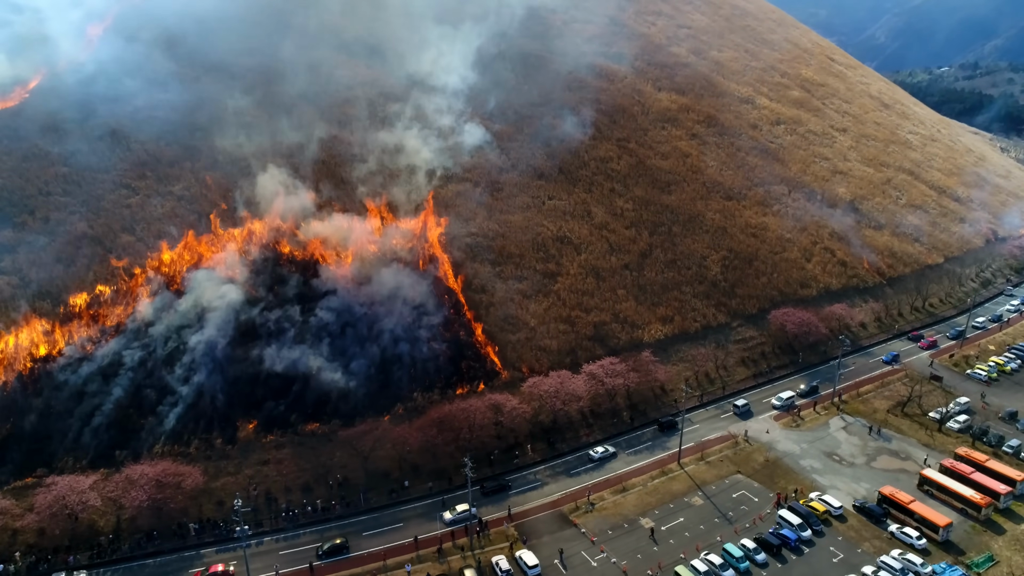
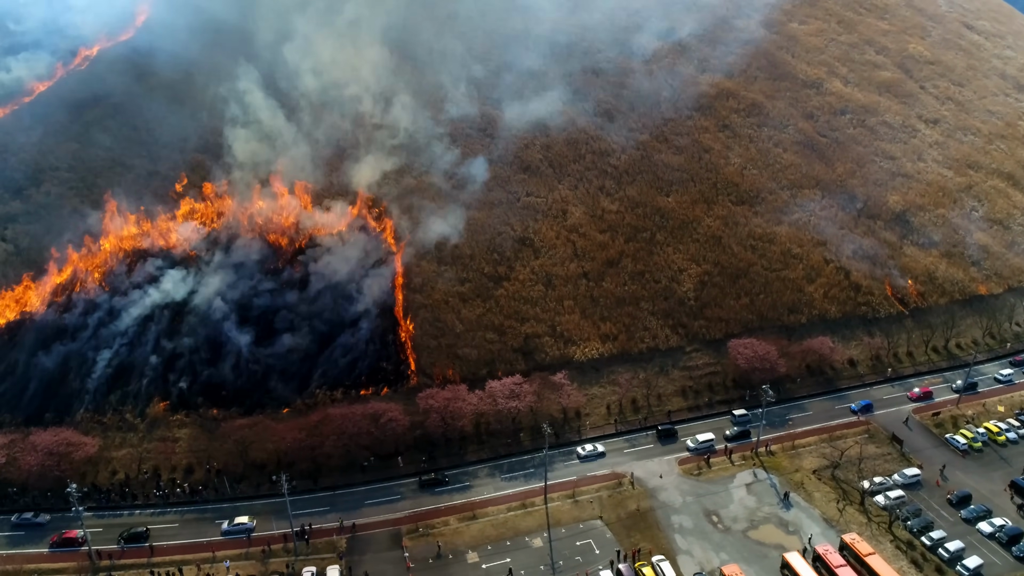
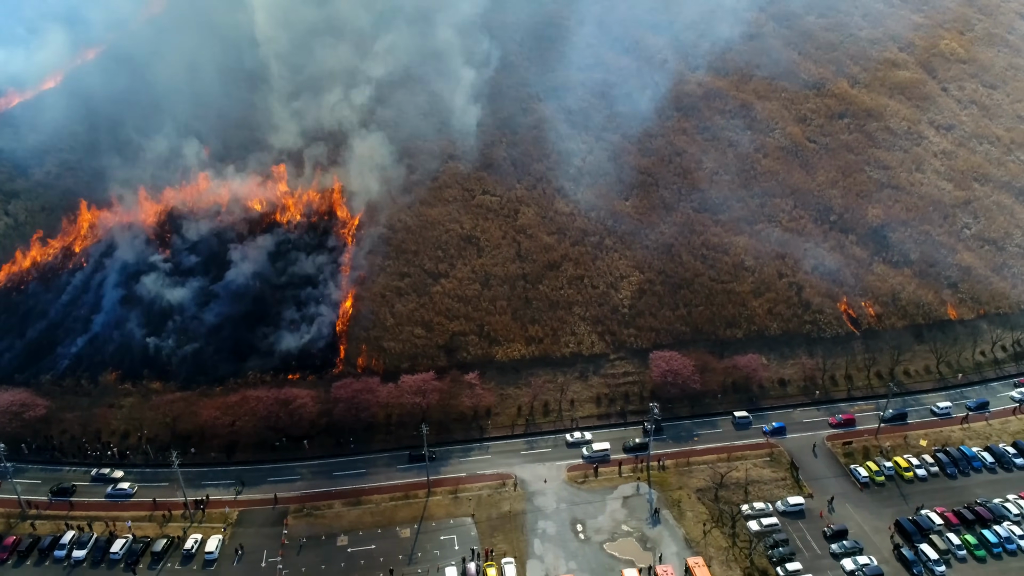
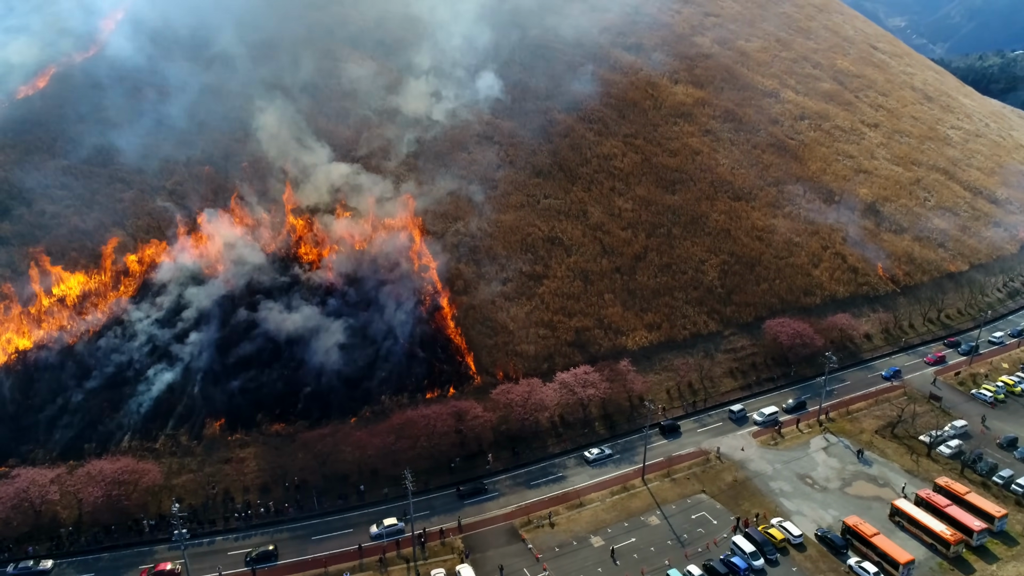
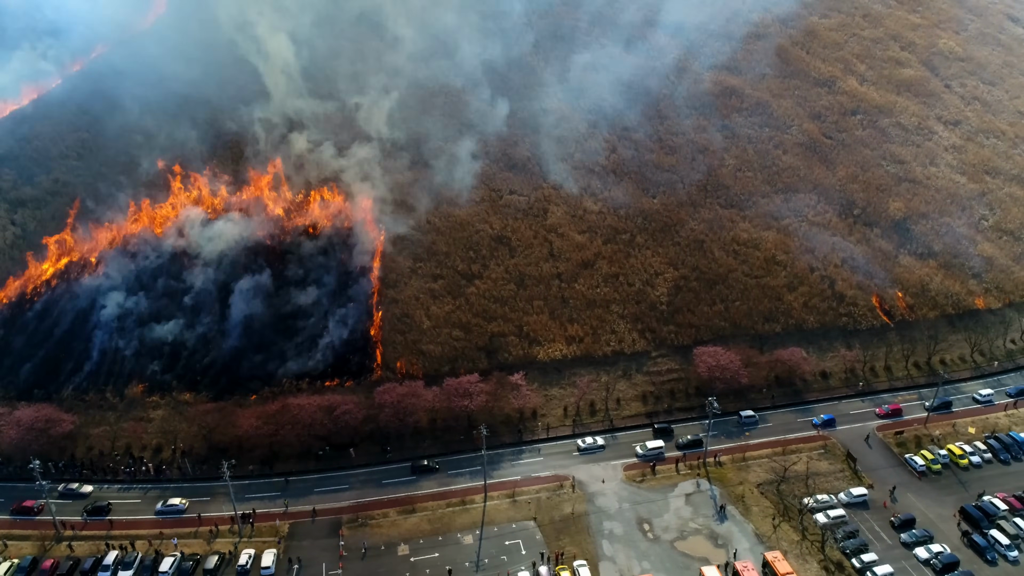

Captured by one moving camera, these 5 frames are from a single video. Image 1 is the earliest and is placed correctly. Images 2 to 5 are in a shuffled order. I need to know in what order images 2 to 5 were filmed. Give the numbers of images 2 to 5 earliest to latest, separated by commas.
4, 2, 5, 3
